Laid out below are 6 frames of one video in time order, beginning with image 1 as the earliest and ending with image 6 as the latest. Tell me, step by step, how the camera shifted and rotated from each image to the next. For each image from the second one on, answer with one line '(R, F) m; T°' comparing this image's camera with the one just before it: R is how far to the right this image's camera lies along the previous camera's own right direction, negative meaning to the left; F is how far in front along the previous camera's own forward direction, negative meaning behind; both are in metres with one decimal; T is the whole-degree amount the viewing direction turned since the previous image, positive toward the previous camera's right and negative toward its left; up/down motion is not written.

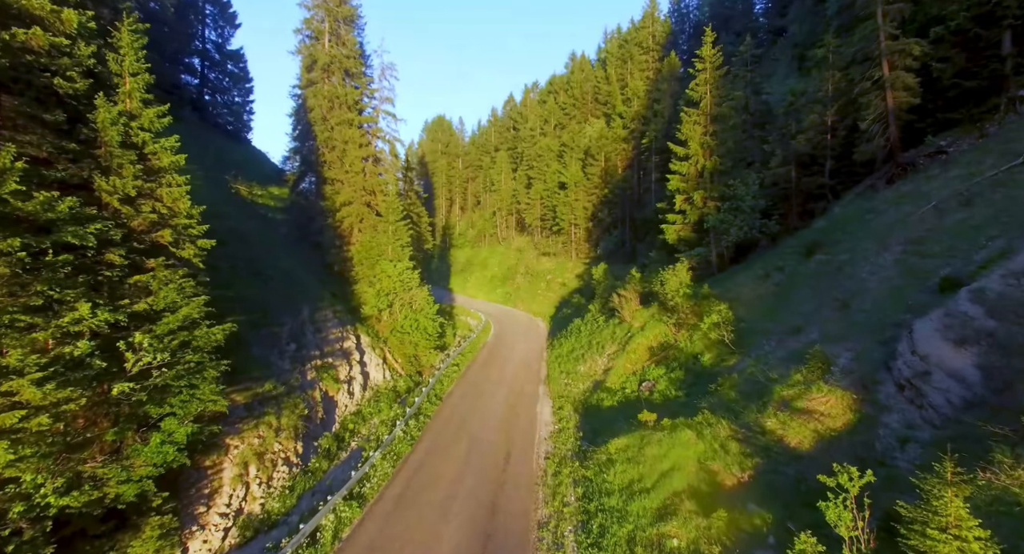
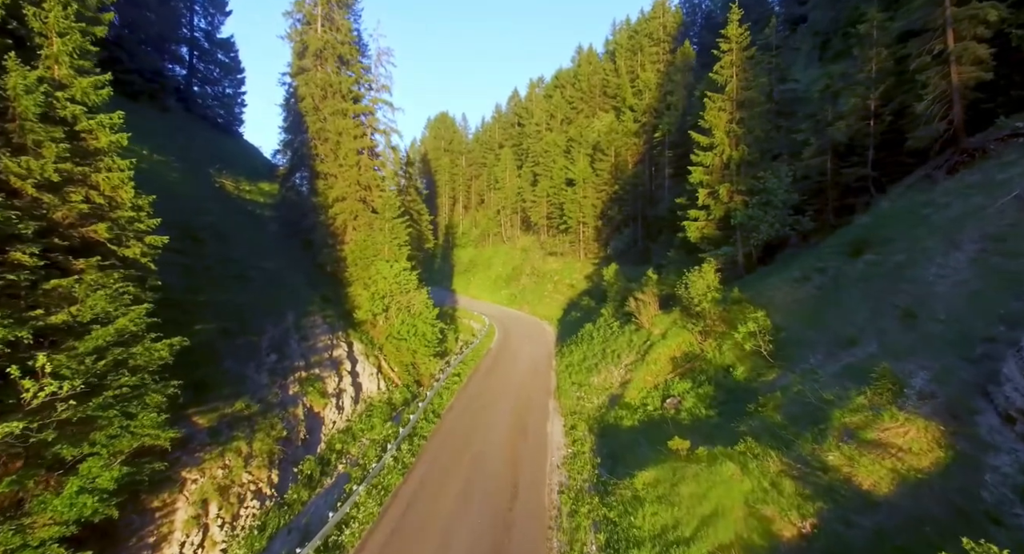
(-0.1, +2.0) m; 0°
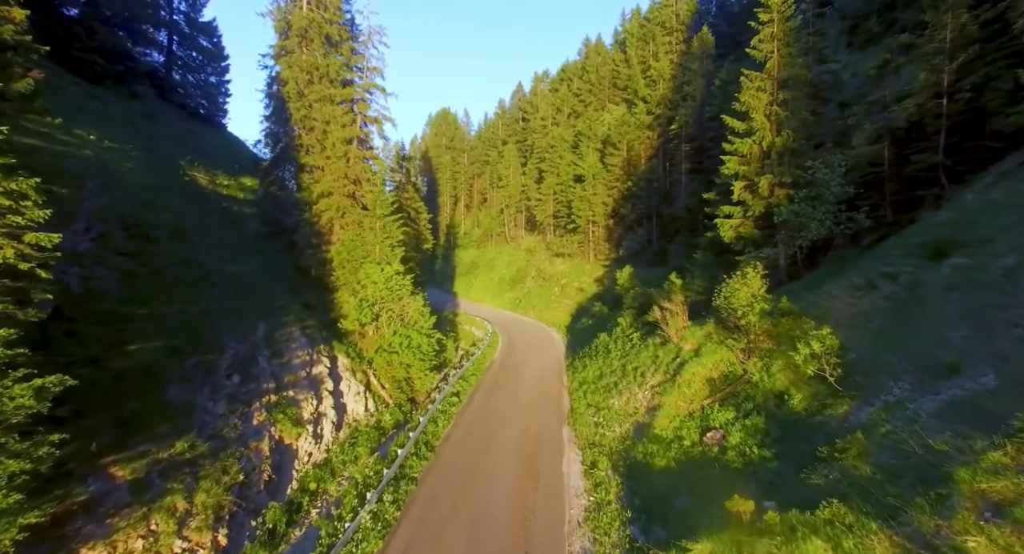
(-0.2, +2.8) m; 0°
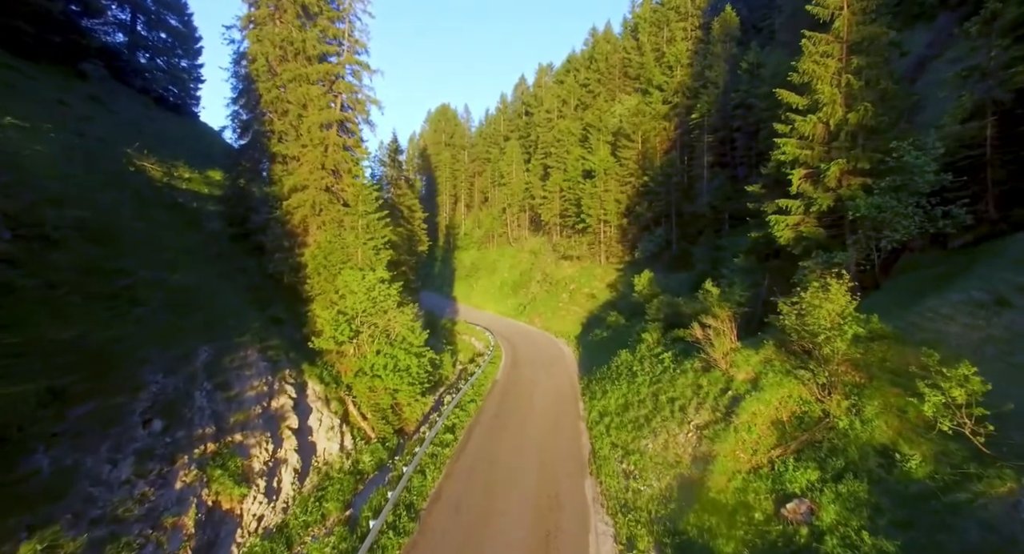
(-0.2, +3.5) m; 0°
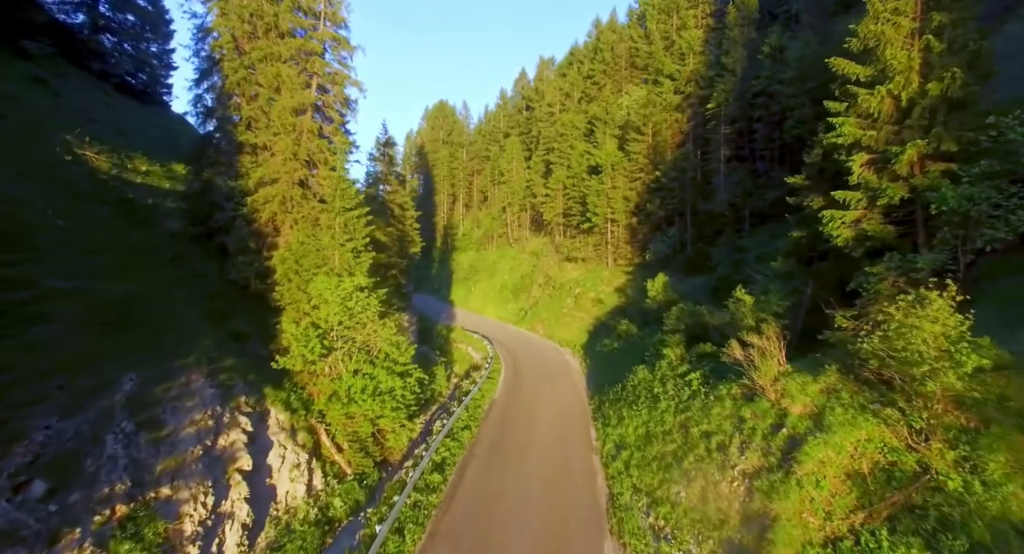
(0.0, +2.7) m; 0°
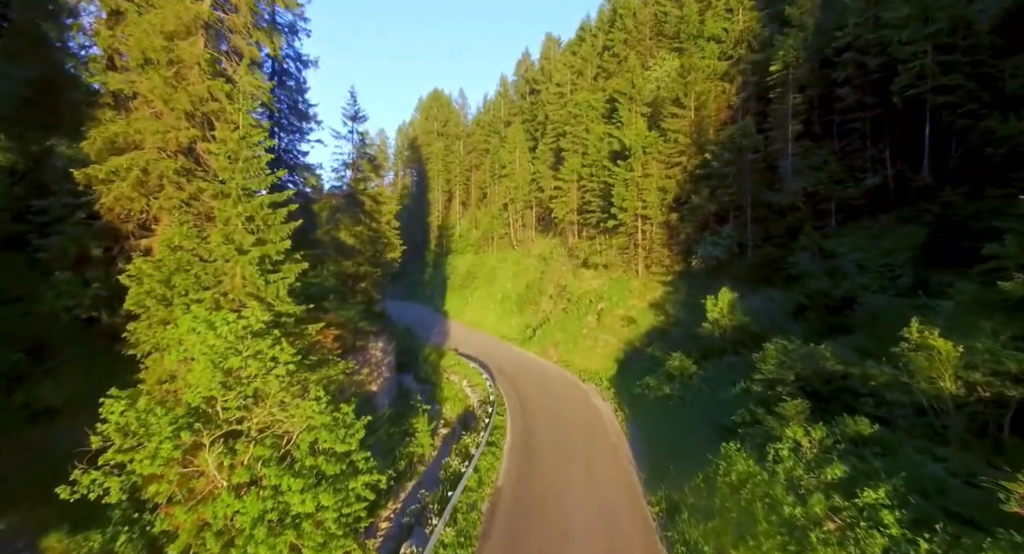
(-0.4, +7.4) m; 0°
